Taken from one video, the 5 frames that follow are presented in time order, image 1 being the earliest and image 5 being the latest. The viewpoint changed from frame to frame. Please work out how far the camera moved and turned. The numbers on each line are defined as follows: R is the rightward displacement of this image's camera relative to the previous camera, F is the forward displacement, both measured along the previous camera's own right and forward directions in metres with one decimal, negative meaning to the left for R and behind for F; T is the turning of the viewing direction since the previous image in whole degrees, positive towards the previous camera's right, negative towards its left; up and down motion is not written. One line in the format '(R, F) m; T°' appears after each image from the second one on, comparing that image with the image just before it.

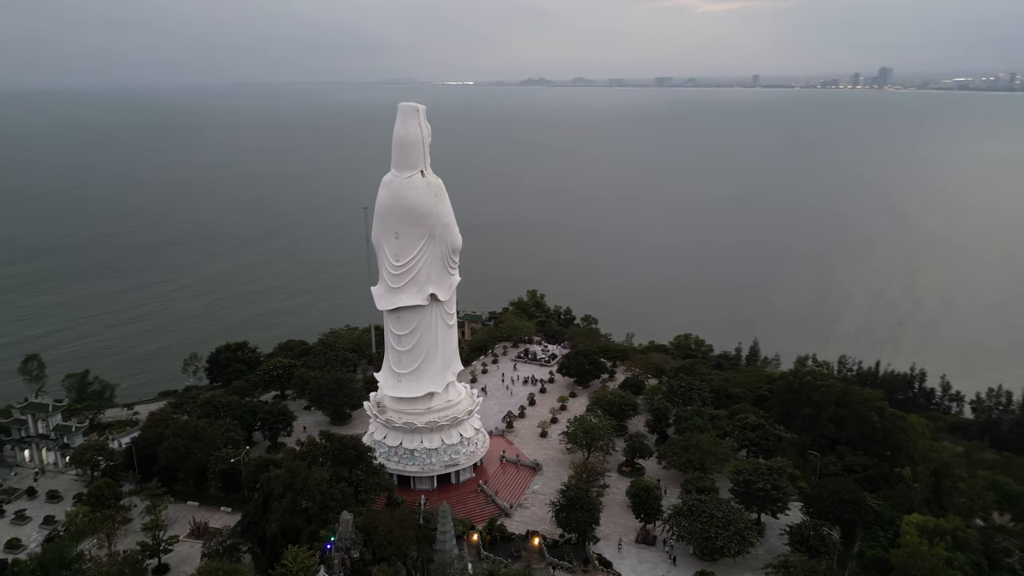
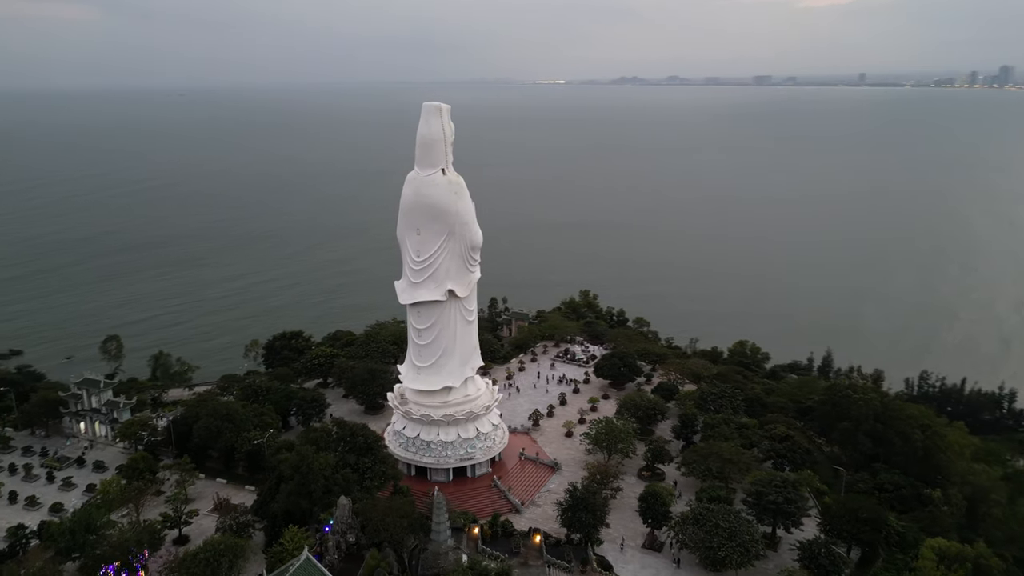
(+1.7, 0.0) m; -6°
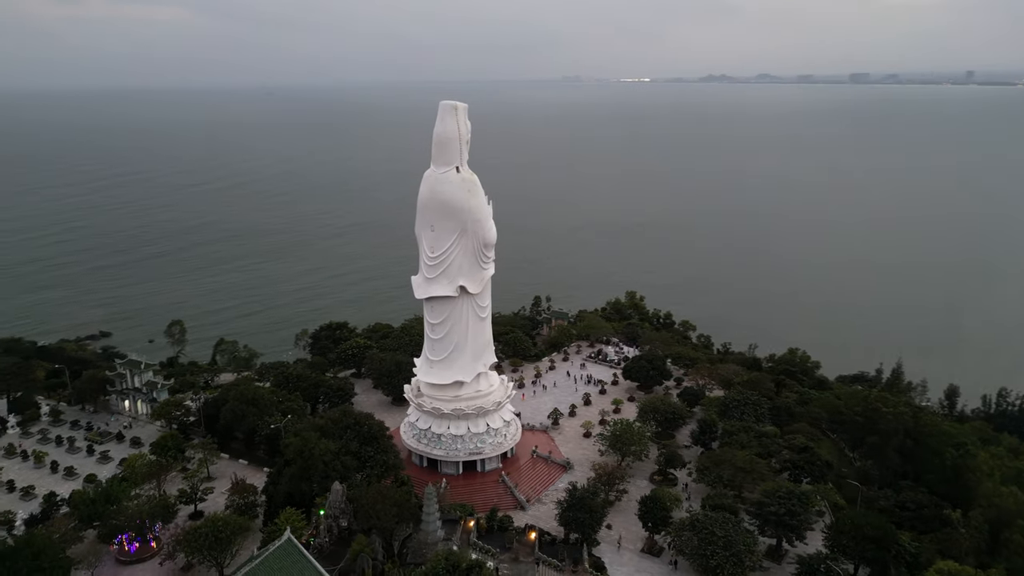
(+1.7, 0.0) m; -6°
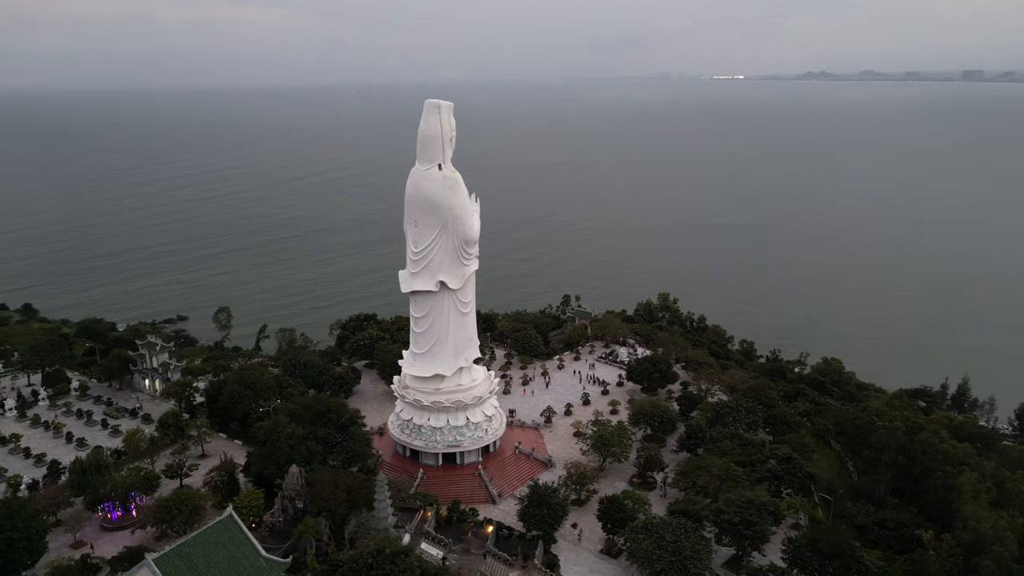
(+2.7, -0.1) m; -5°
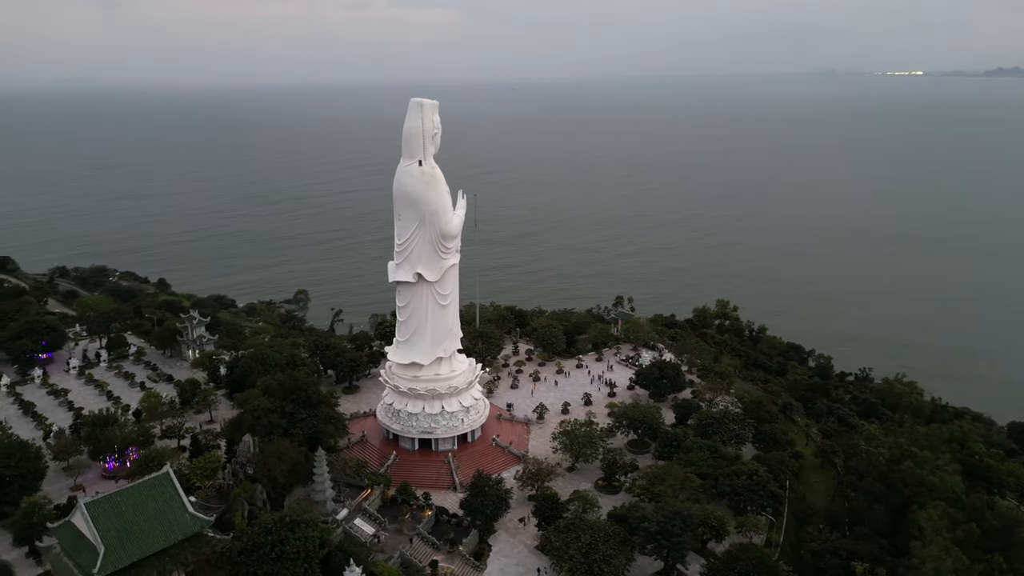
(+4.5, -0.1) m; -9°
